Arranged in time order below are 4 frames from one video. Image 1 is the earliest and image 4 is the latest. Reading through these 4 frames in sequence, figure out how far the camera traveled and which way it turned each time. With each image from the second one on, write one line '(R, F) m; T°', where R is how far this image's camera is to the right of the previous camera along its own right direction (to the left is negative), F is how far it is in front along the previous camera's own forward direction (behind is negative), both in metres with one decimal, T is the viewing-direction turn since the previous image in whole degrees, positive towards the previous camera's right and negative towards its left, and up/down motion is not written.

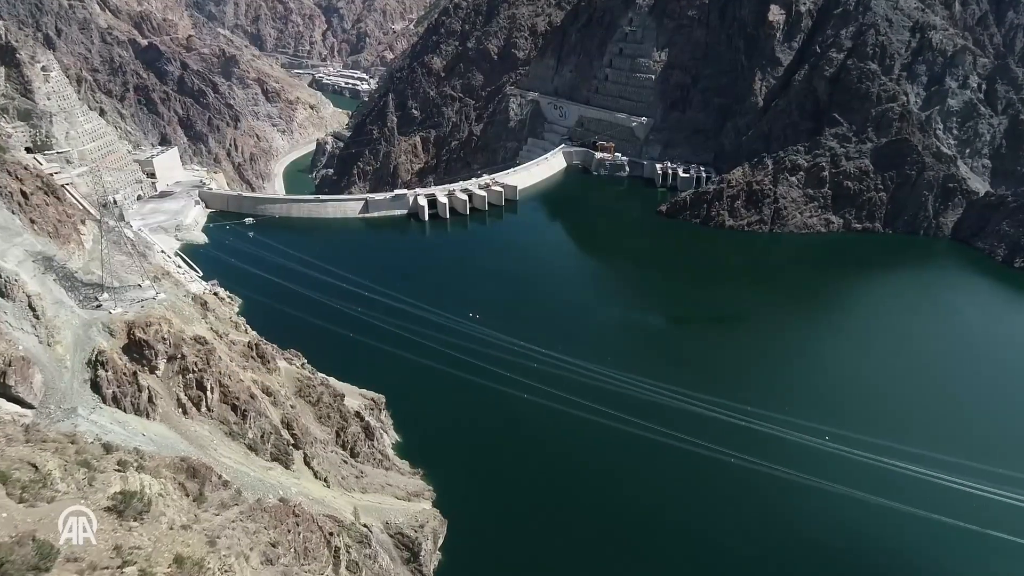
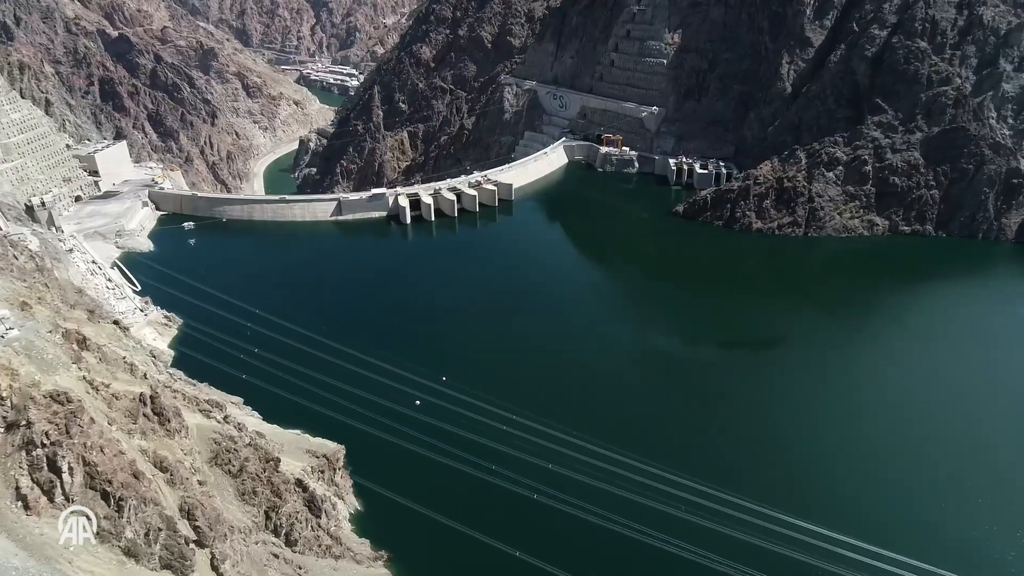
(+0.2, +7.3) m; 0°
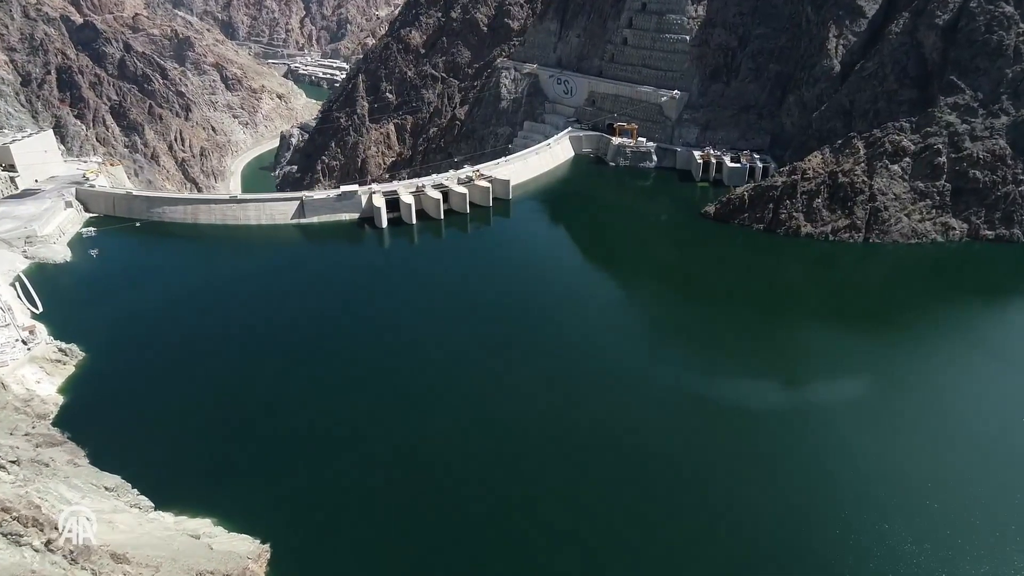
(+0.2, +8.3) m; 0°
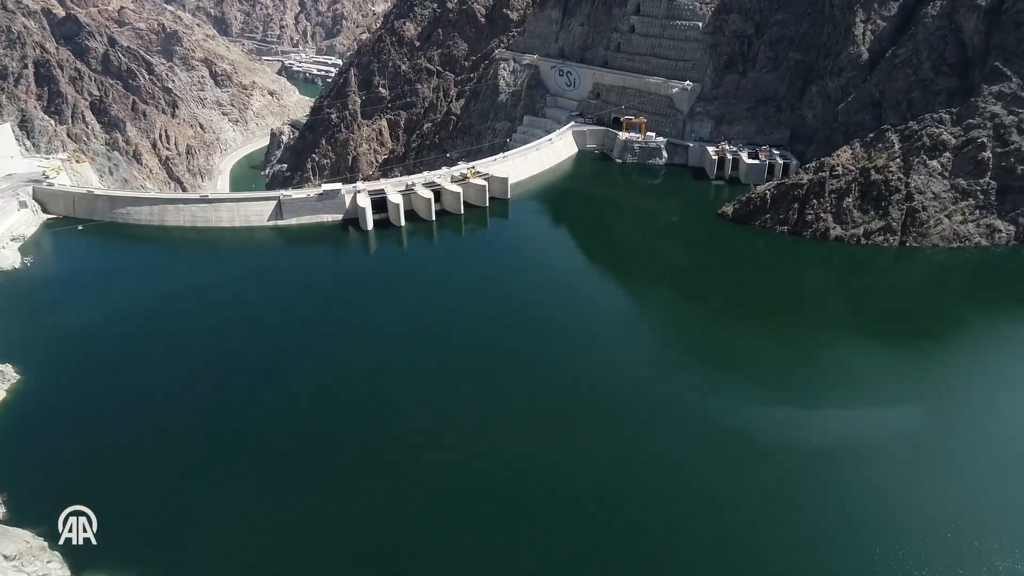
(+0.1, +3.7) m; 0°
